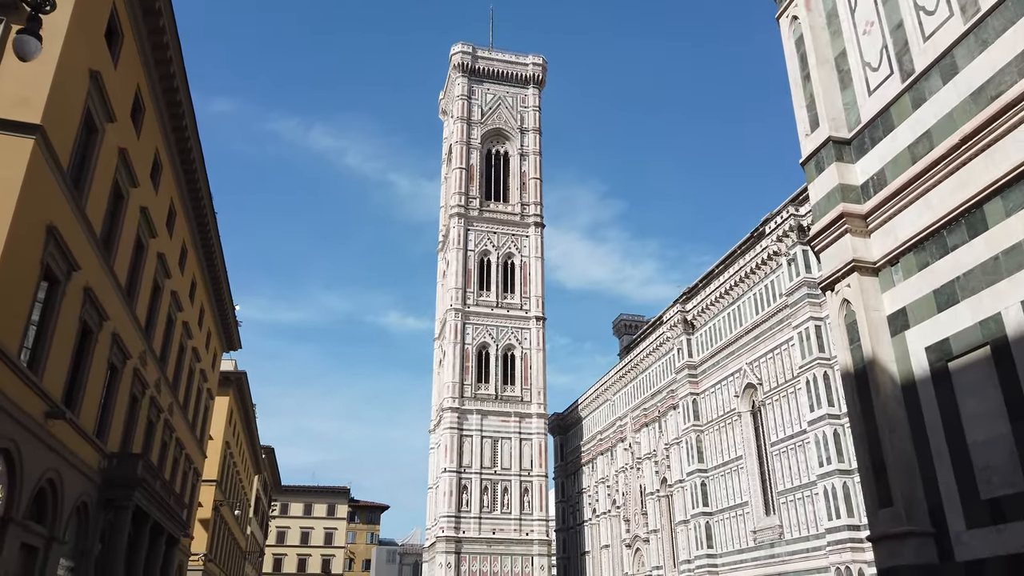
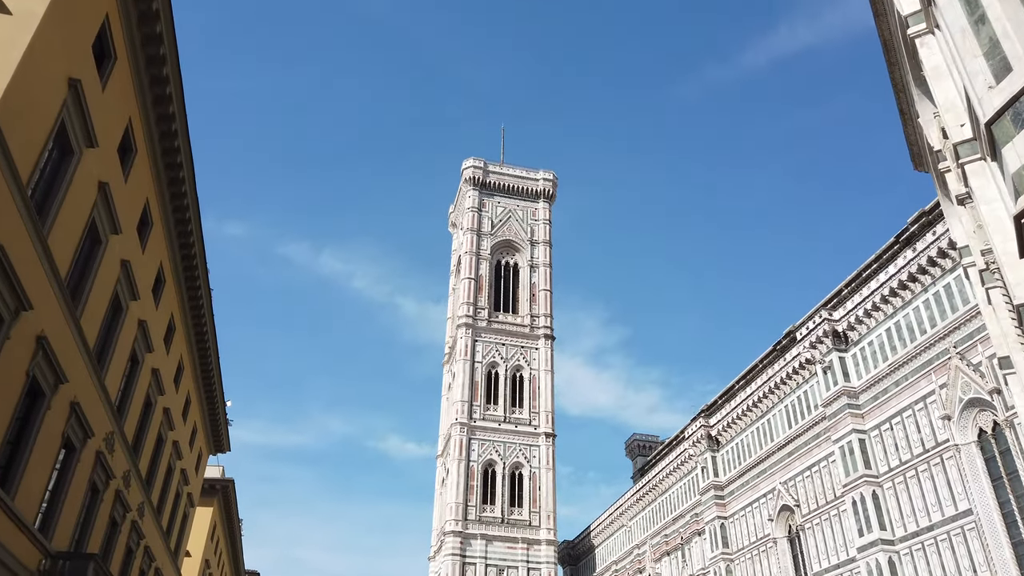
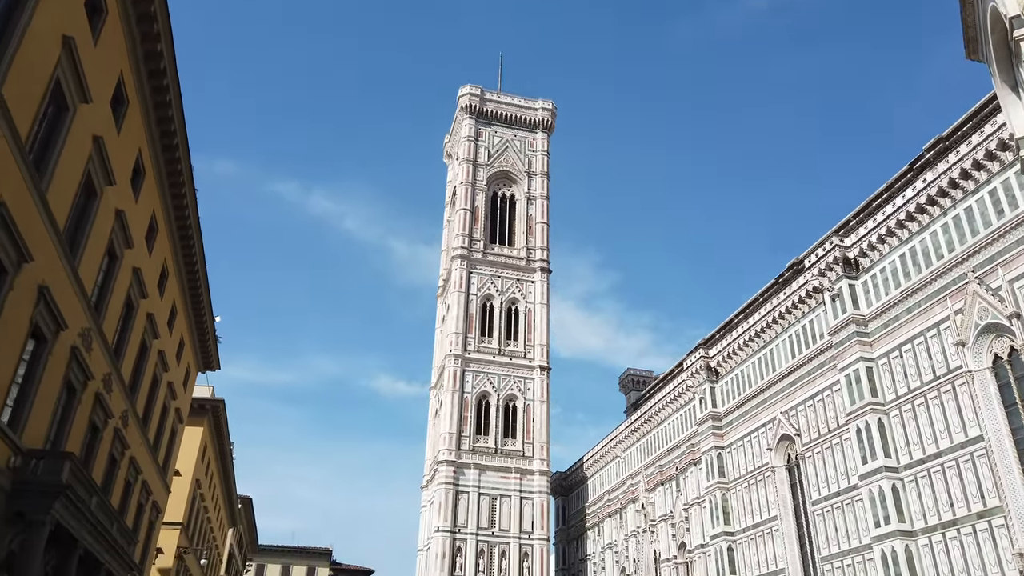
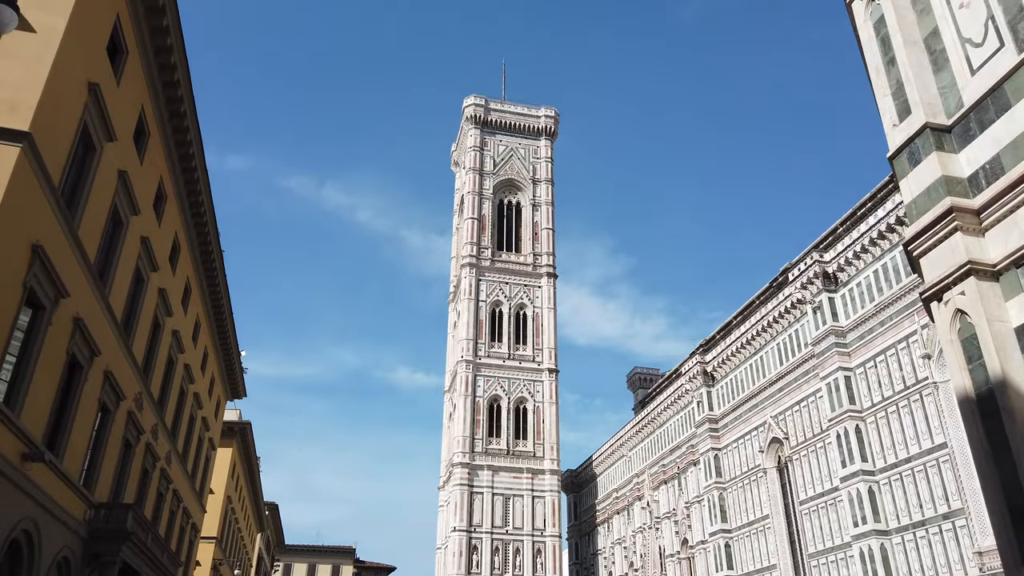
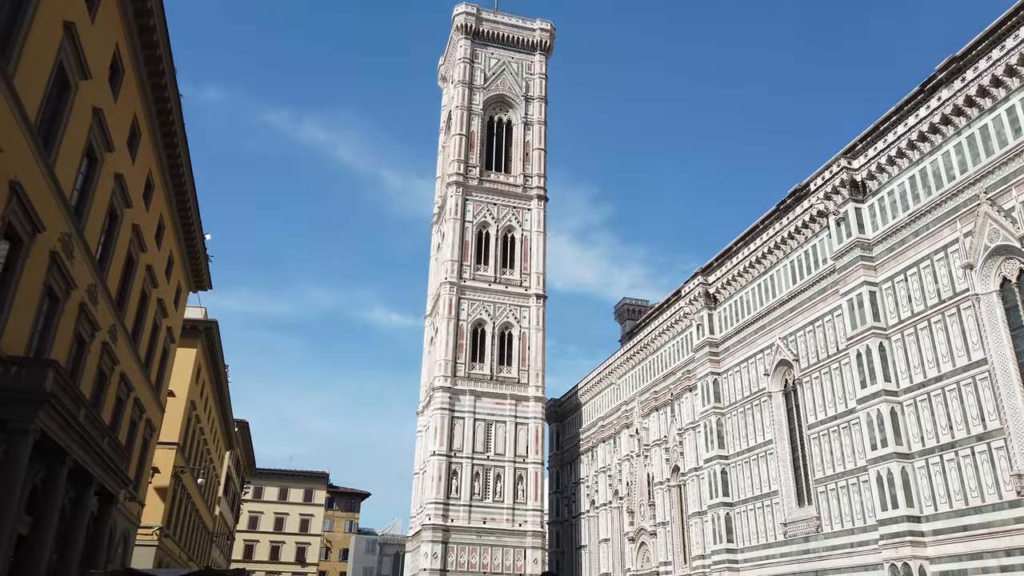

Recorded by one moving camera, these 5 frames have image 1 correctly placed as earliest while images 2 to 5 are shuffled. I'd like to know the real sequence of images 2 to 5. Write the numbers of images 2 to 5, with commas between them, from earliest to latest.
4, 2, 3, 5
